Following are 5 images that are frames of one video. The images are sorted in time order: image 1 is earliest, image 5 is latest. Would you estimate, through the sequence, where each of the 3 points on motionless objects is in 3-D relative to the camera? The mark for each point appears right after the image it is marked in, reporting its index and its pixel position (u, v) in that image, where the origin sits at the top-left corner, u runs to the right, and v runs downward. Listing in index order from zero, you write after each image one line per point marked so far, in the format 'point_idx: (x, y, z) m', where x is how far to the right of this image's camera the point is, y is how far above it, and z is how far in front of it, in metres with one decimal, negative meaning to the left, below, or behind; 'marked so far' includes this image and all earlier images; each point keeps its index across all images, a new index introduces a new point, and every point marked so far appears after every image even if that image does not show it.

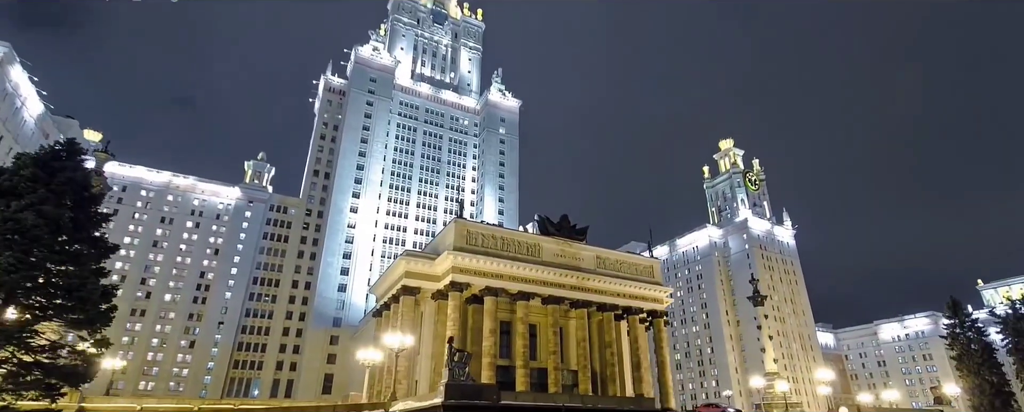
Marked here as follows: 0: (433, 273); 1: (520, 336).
0: (-2.6, -2.2, +19.9) m
1: (+0.2, -4.1, +19.7) m
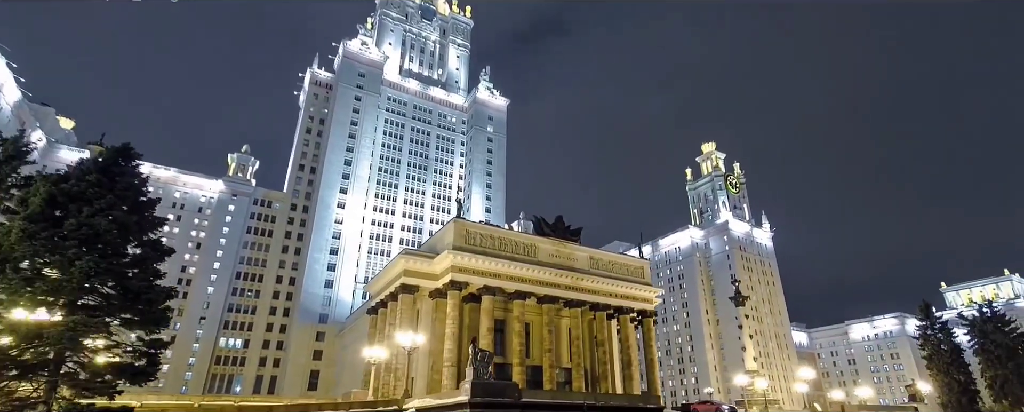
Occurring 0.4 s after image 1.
0: (-2.6, -2.1, +20.1) m
1: (+0.1, -4.2, +20.0) m
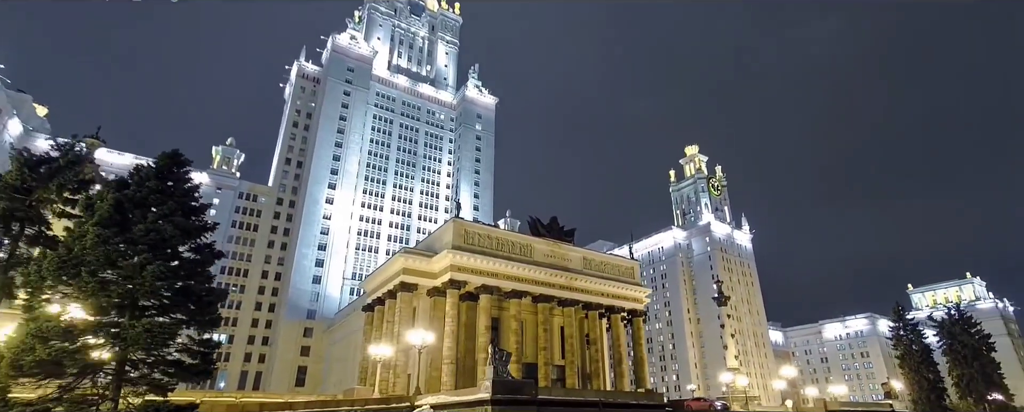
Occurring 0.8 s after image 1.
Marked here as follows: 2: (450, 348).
0: (-2.7, -2.1, +20.2) m
1: (0.0, -4.2, +20.3) m
2: (-1.8, -4.3, +19.1) m
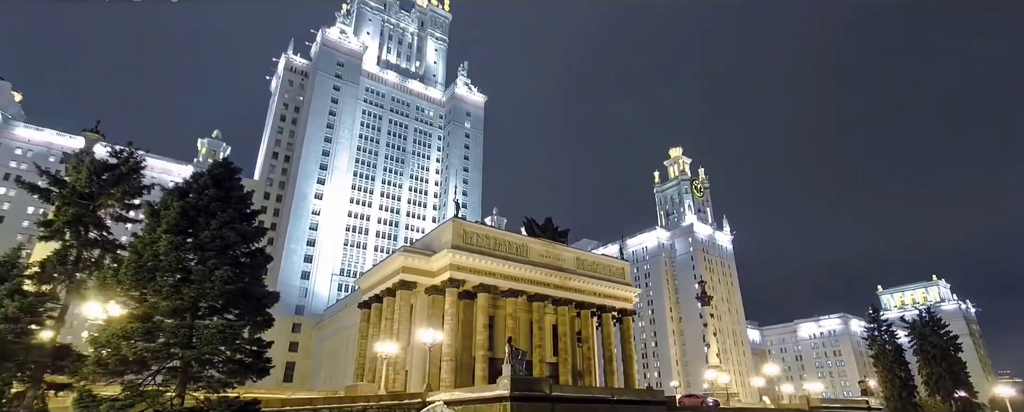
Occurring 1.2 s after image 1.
0: (-2.8, -2.1, +20.4) m
1: (-0.1, -4.2, +20.7) m
2: (-1.8, -4.3, +19.4) m
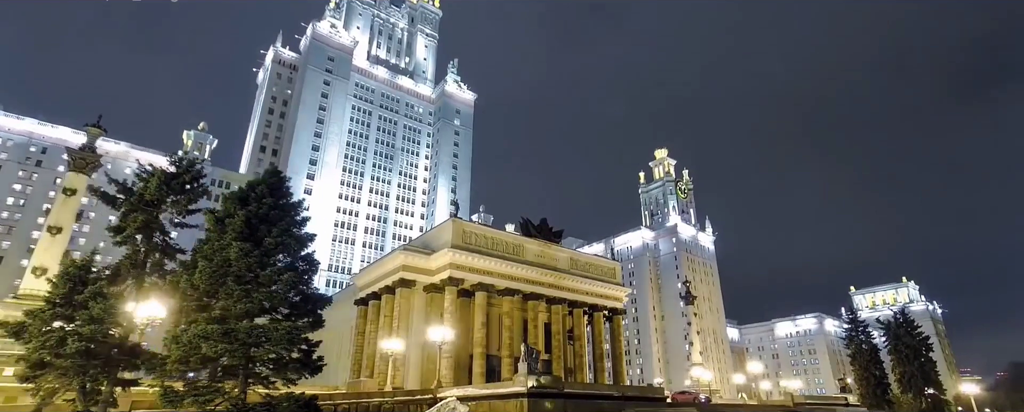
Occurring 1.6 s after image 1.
0: (-2.8, -2.0, +20.6) m
1: (-0.2, -4.2, +21.0) m
2: (-1.9, -4.3, +19.6) m
